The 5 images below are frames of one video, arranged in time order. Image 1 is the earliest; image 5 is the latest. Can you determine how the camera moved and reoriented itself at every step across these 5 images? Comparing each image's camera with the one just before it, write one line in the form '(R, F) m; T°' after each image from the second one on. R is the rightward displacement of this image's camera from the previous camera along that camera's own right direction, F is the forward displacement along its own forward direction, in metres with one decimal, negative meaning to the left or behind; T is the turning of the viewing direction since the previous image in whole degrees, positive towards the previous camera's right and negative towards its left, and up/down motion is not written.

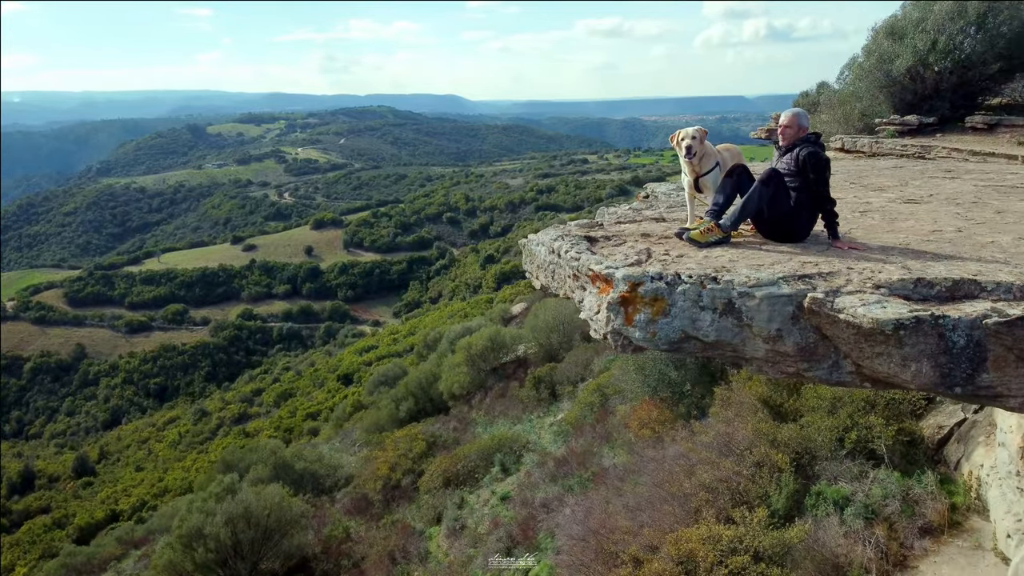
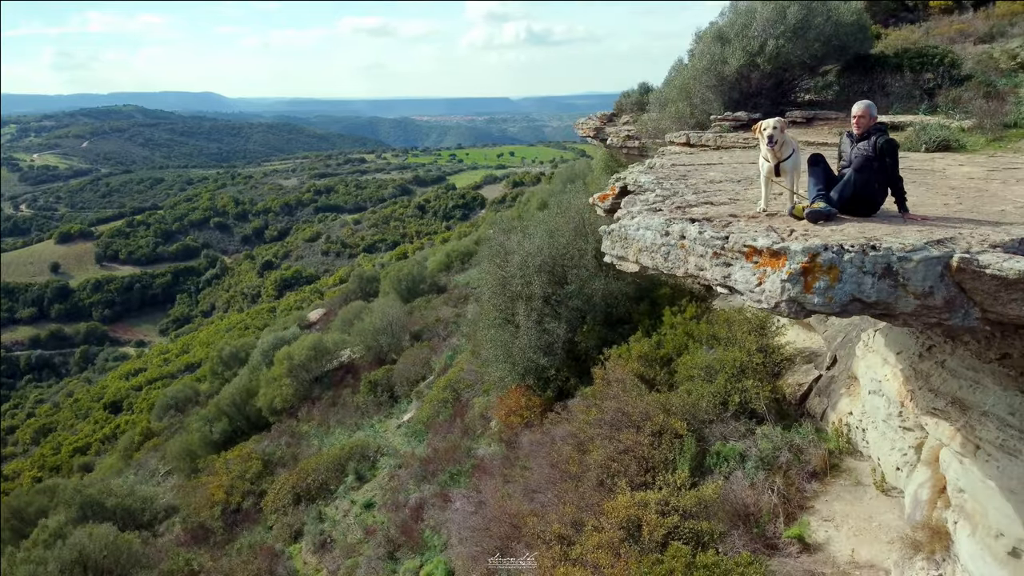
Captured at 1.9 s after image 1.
(-1.4, +0.1) m; +16°
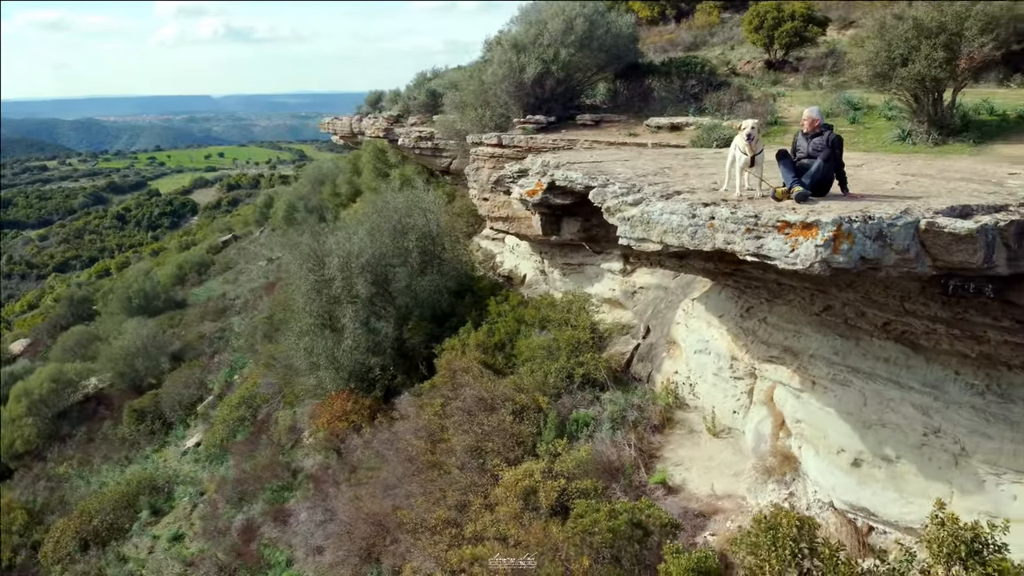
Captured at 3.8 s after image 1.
(-1.6, -0.1) m; +20°
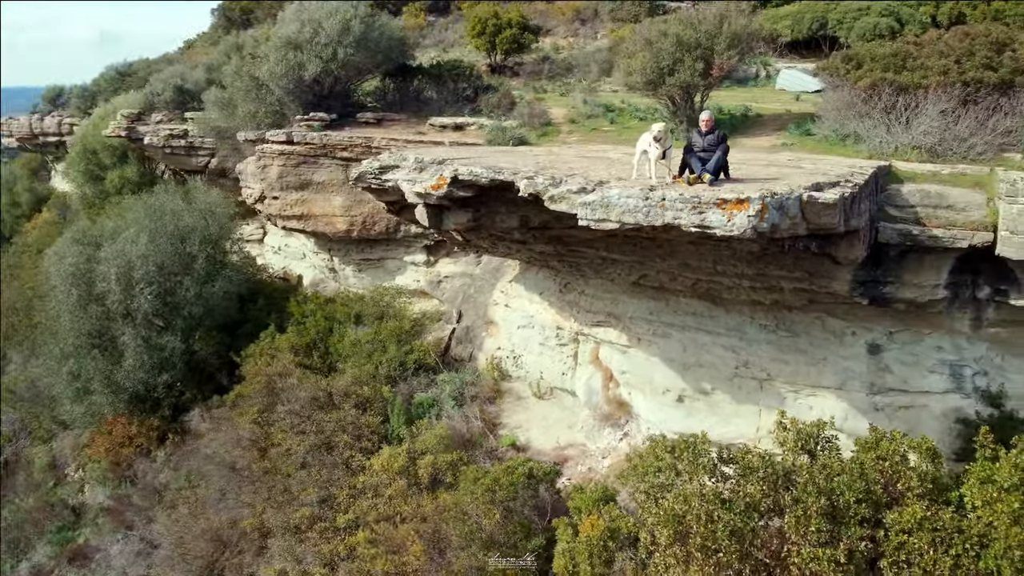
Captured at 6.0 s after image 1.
(-1.7, -0.3) m; +22°
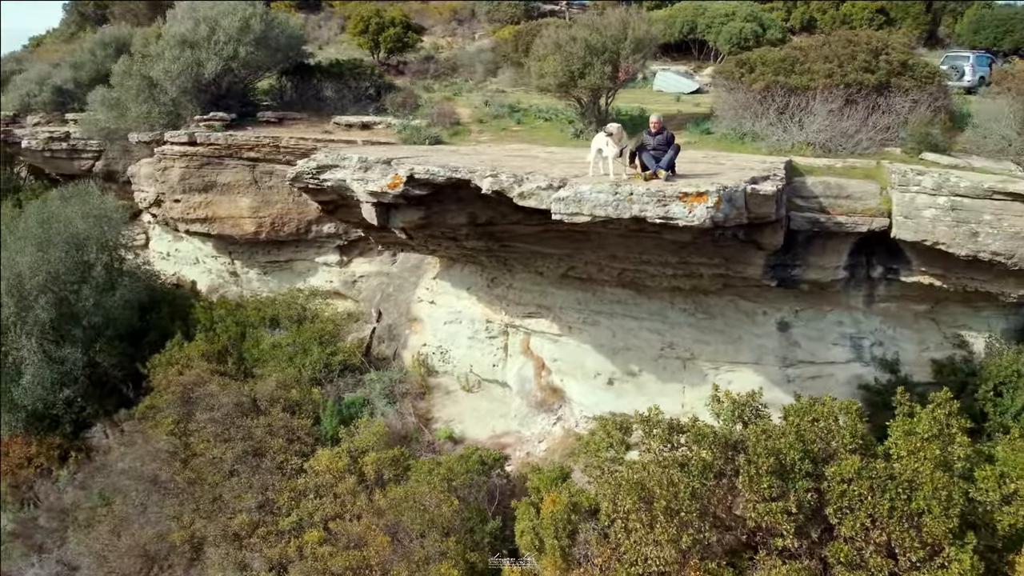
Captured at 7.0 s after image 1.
(-0.8, -0.2) m; +9°
